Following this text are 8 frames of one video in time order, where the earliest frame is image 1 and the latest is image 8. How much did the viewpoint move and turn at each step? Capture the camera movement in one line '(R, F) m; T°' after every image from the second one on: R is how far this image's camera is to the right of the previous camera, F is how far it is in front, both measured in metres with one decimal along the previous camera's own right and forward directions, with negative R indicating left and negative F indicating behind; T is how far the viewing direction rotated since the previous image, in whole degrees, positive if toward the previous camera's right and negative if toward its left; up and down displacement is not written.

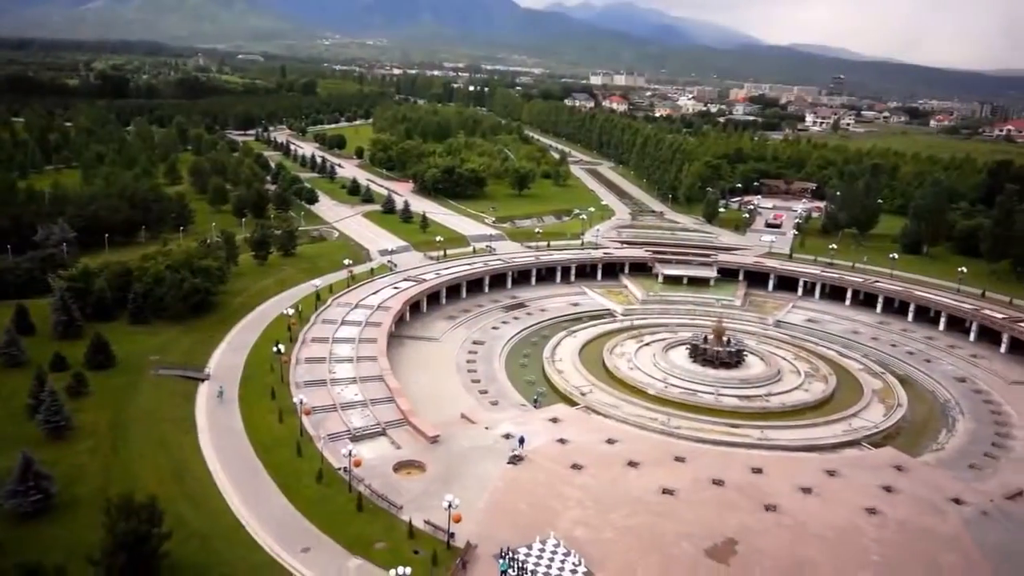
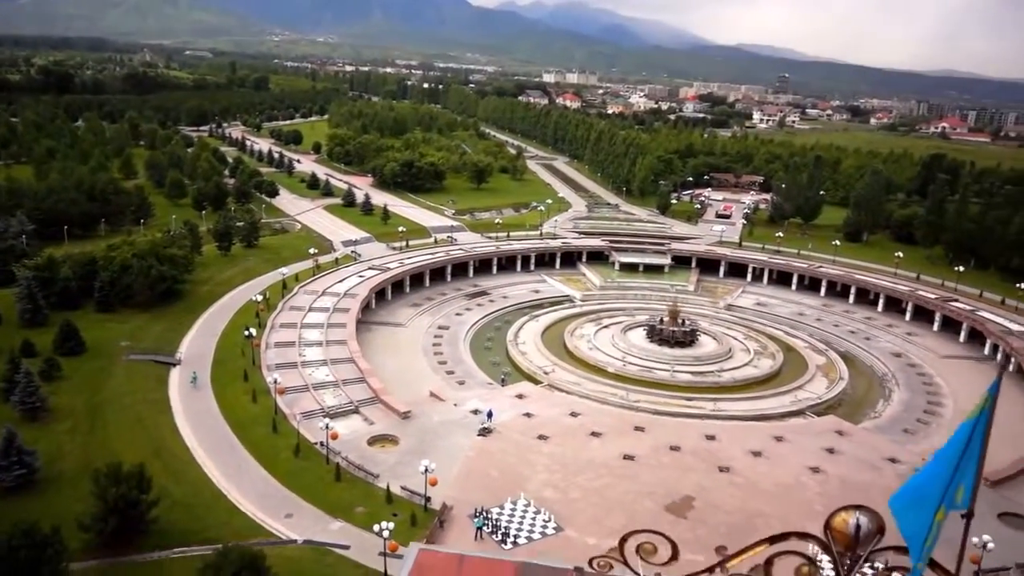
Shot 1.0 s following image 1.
(-0.4, -1.2) m; +3°
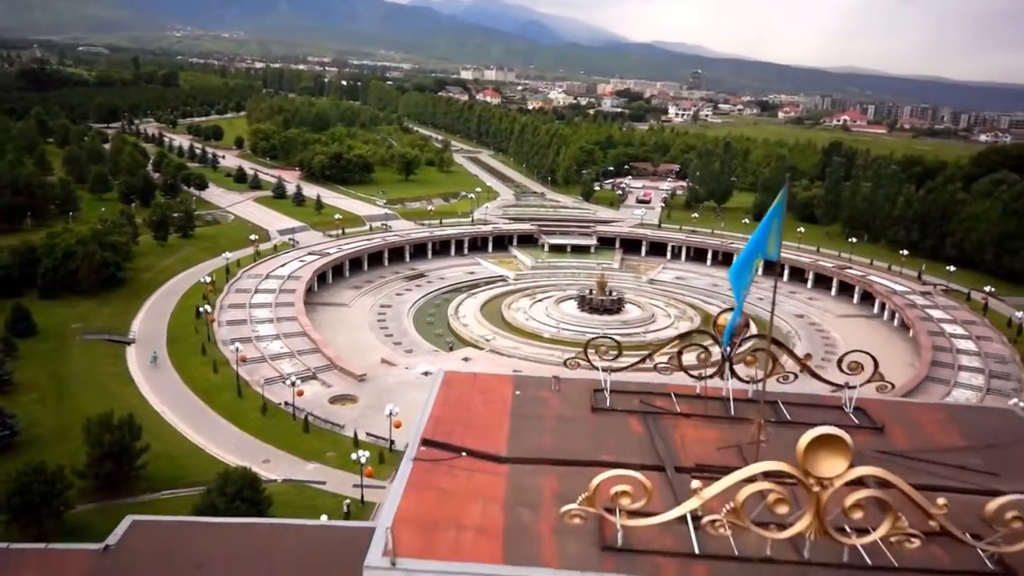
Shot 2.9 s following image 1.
(-0.8, -2.6) m; +6°
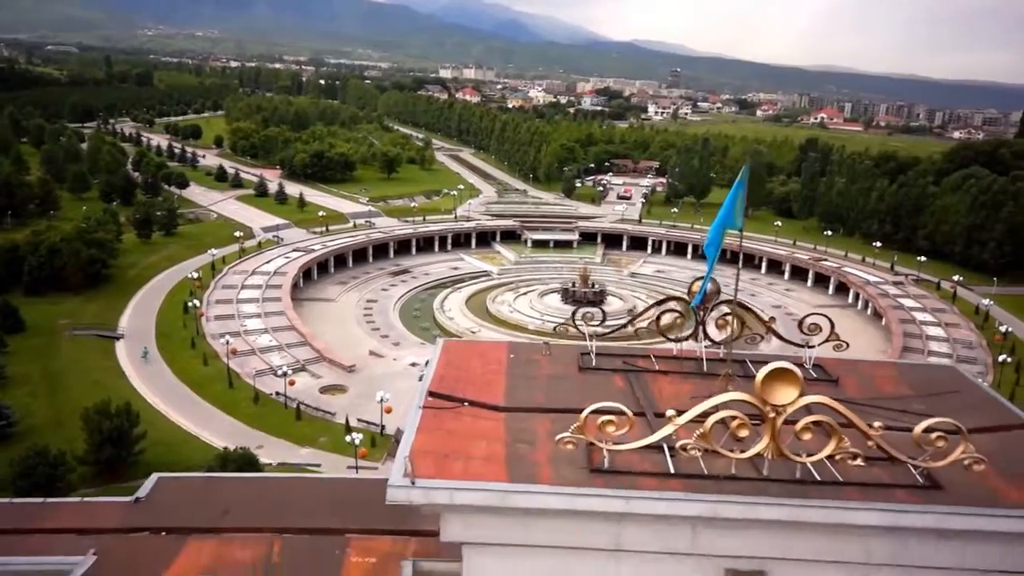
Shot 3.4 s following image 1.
(-0.1, -0.7) m; +1°
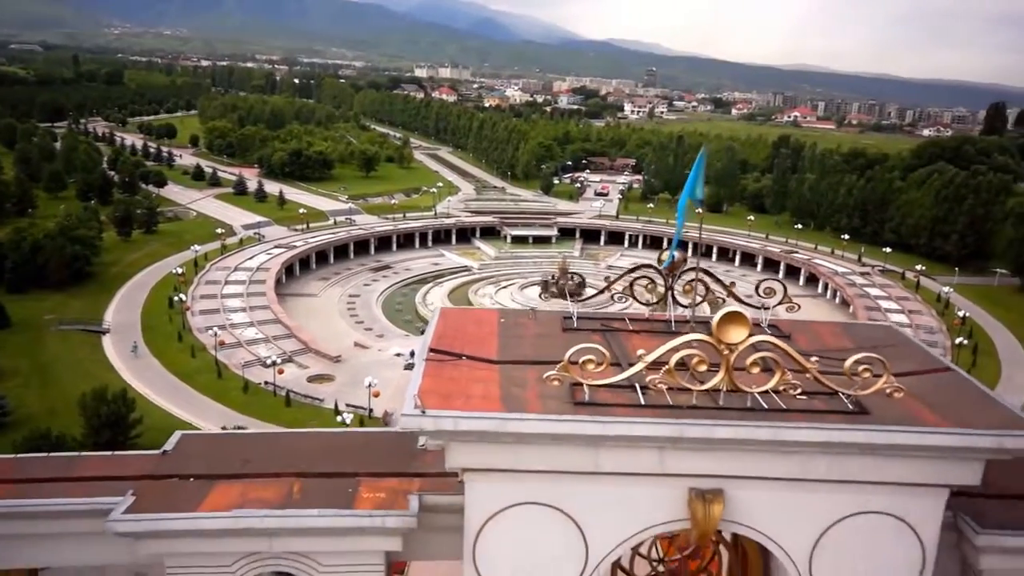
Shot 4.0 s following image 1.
(-0.1, -0.9) m; +2°
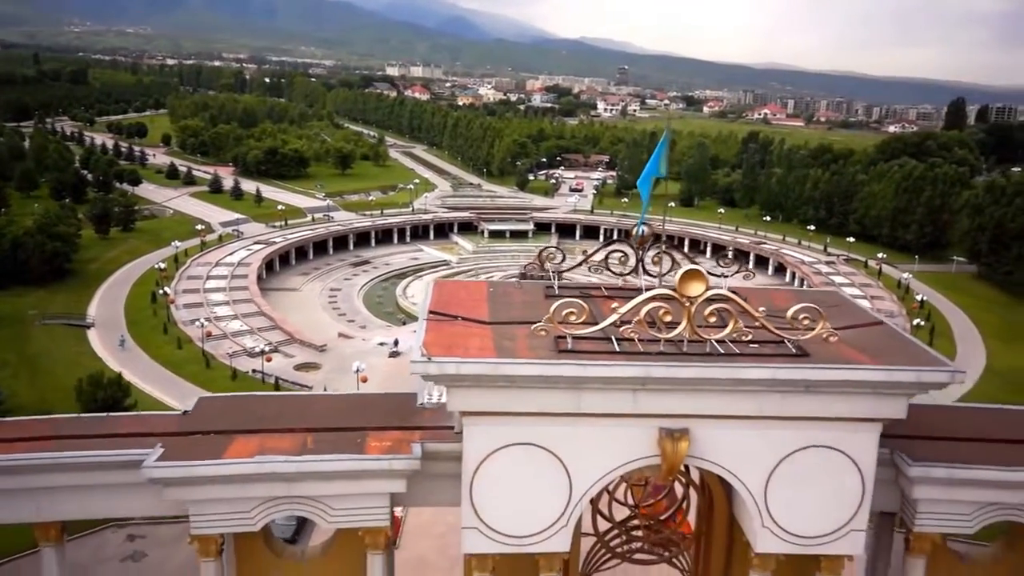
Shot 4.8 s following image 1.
(-0.2, -1.1) m; +2°
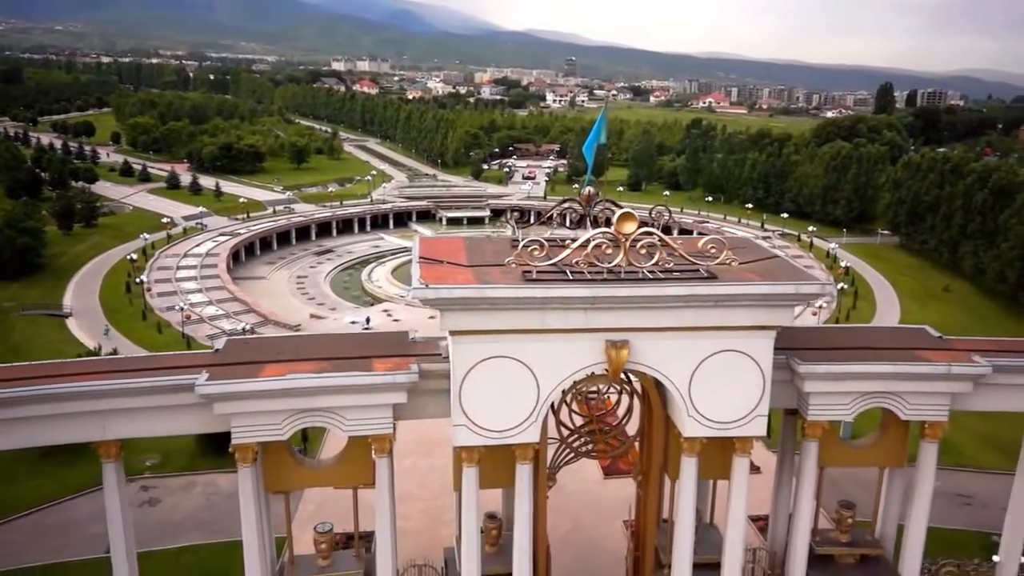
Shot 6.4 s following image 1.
(-0.3, -2.5) m; +3°
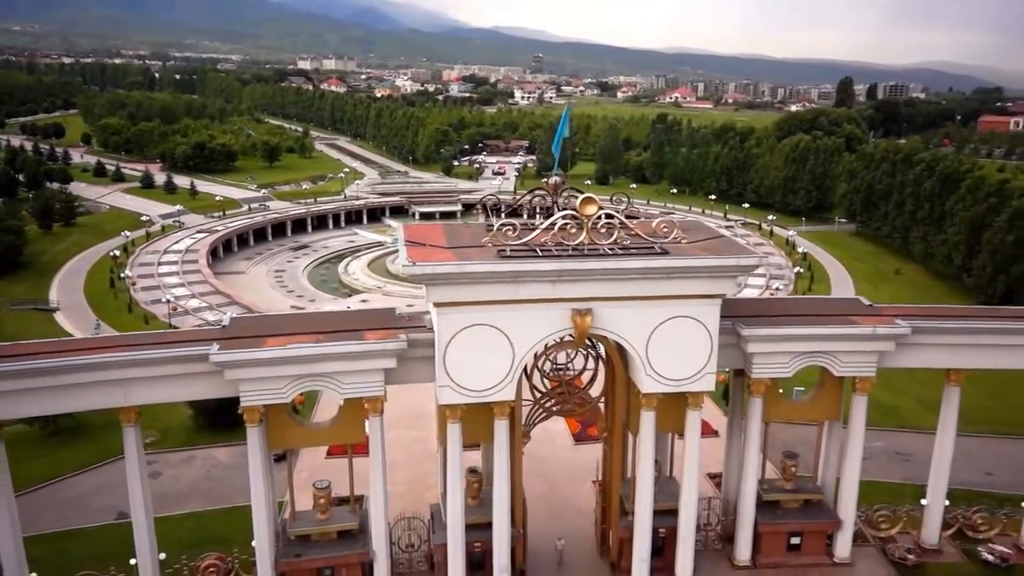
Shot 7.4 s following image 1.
(-0.1, -1.6) m; +2°
